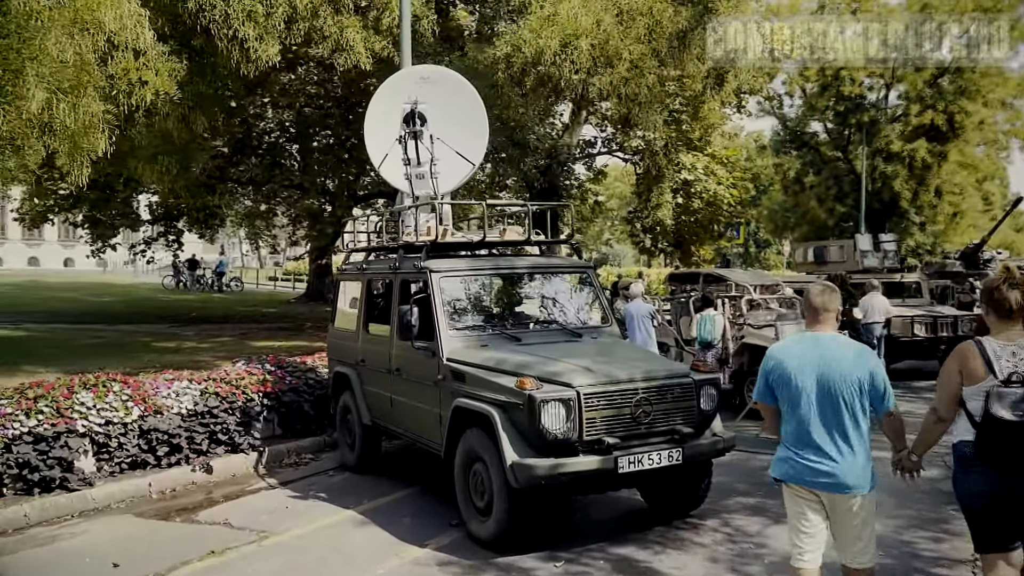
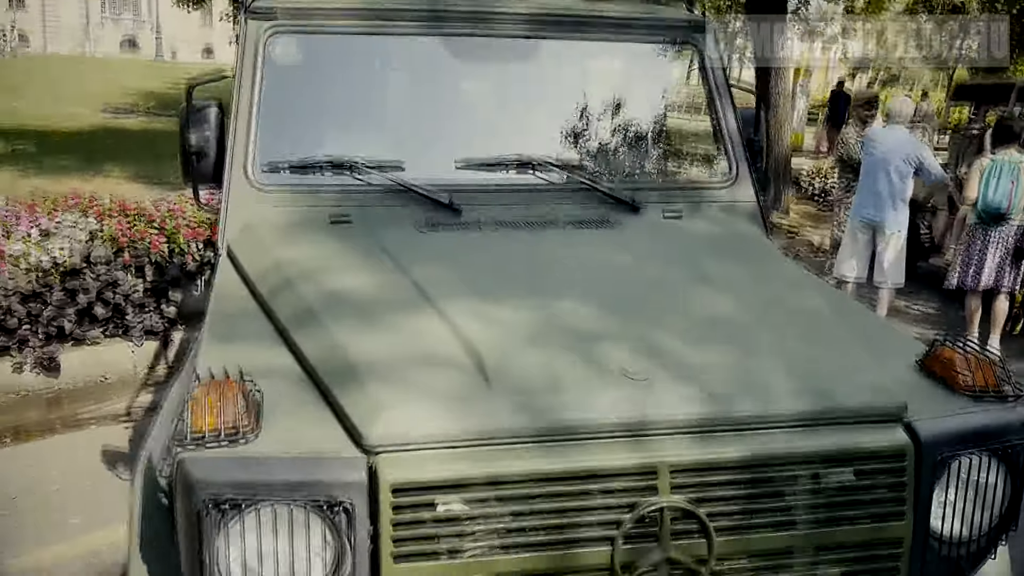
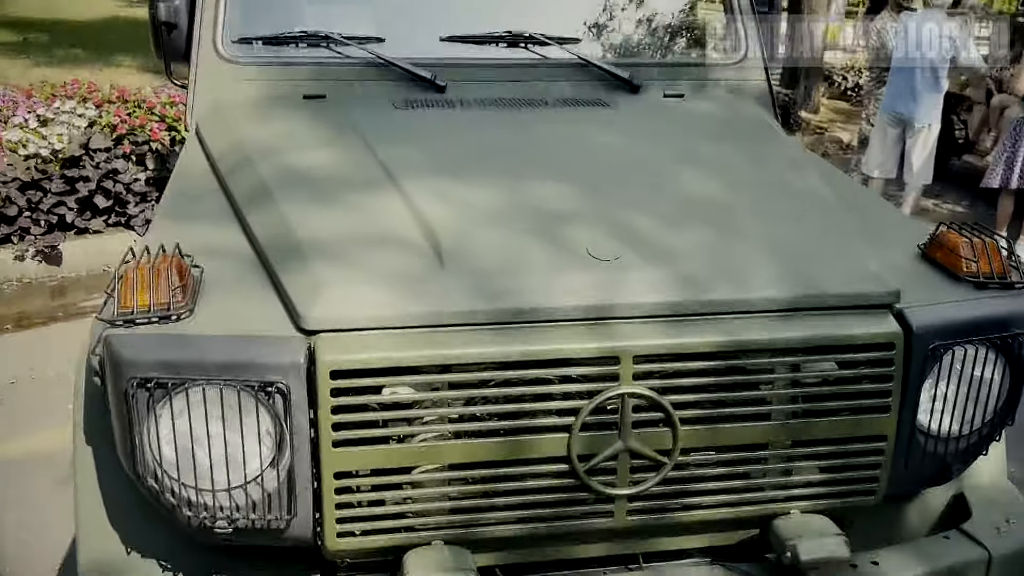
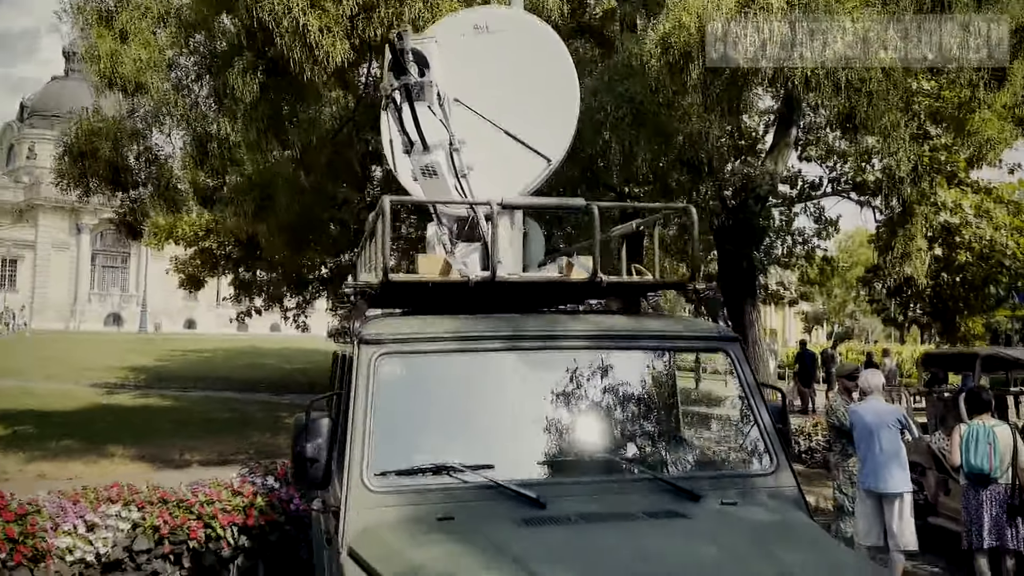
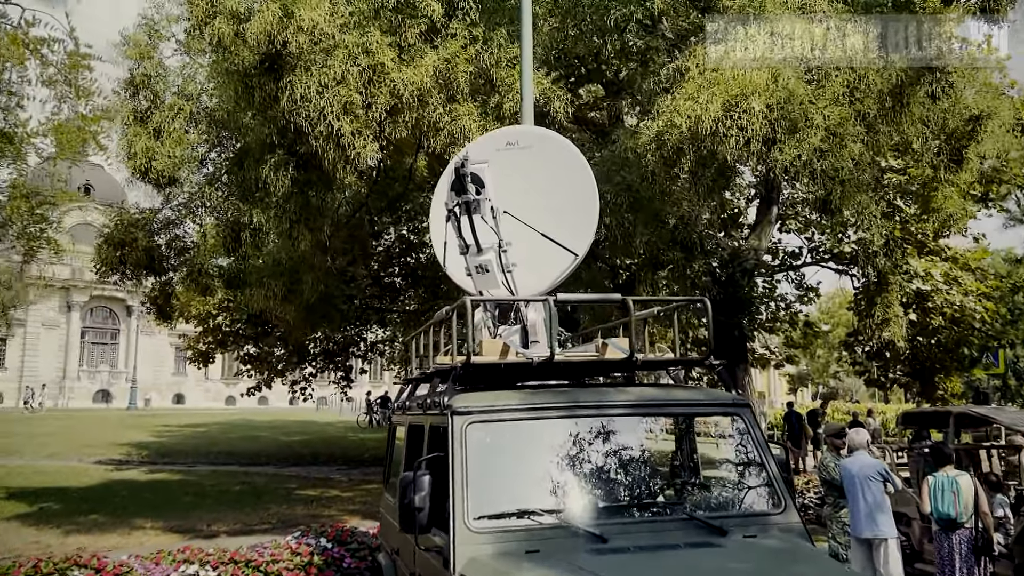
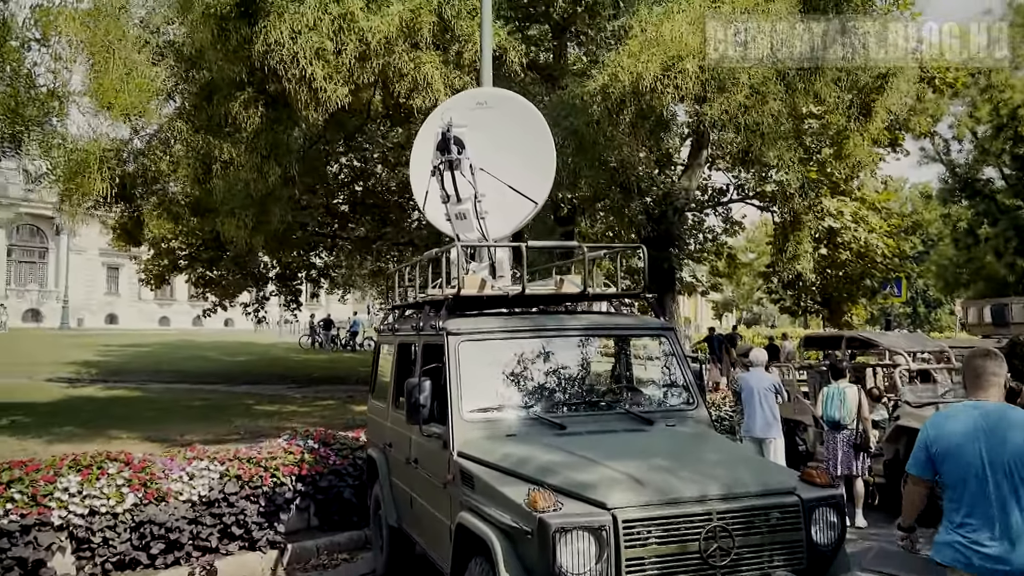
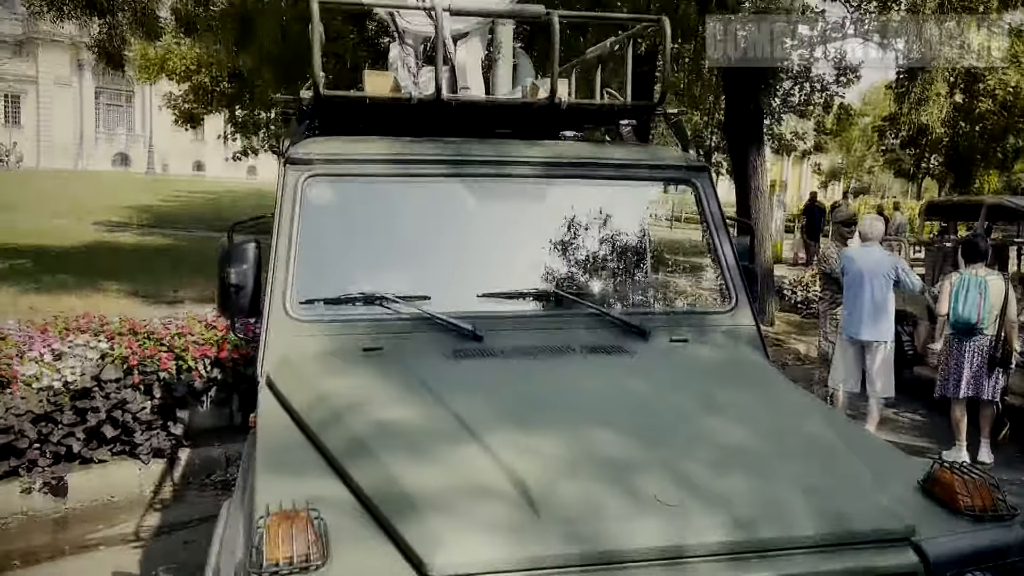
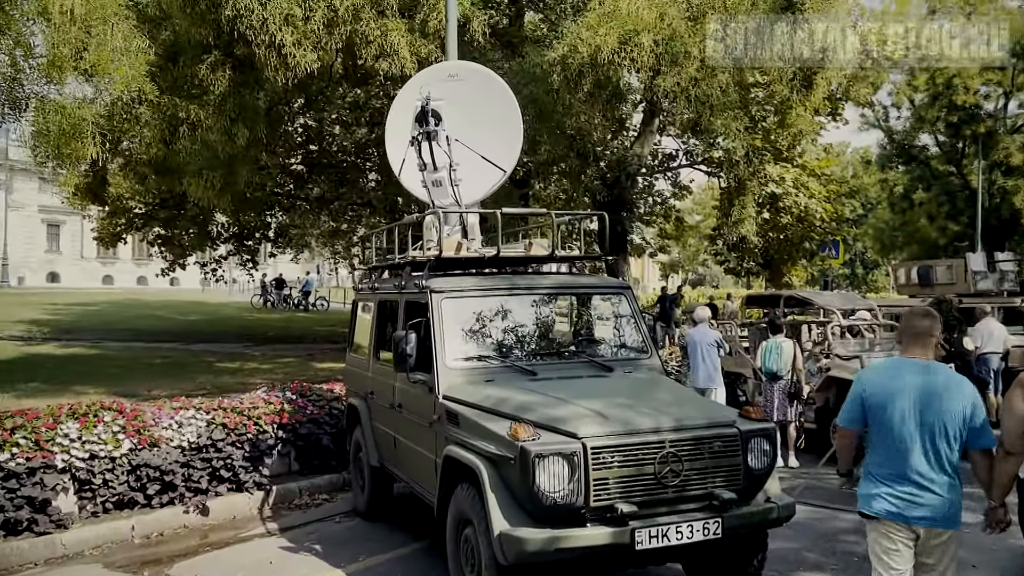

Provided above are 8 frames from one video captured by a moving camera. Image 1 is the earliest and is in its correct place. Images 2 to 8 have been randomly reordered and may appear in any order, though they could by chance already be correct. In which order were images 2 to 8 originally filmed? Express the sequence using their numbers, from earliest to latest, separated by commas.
8, 6, 5, 4, 7, 2, 3
